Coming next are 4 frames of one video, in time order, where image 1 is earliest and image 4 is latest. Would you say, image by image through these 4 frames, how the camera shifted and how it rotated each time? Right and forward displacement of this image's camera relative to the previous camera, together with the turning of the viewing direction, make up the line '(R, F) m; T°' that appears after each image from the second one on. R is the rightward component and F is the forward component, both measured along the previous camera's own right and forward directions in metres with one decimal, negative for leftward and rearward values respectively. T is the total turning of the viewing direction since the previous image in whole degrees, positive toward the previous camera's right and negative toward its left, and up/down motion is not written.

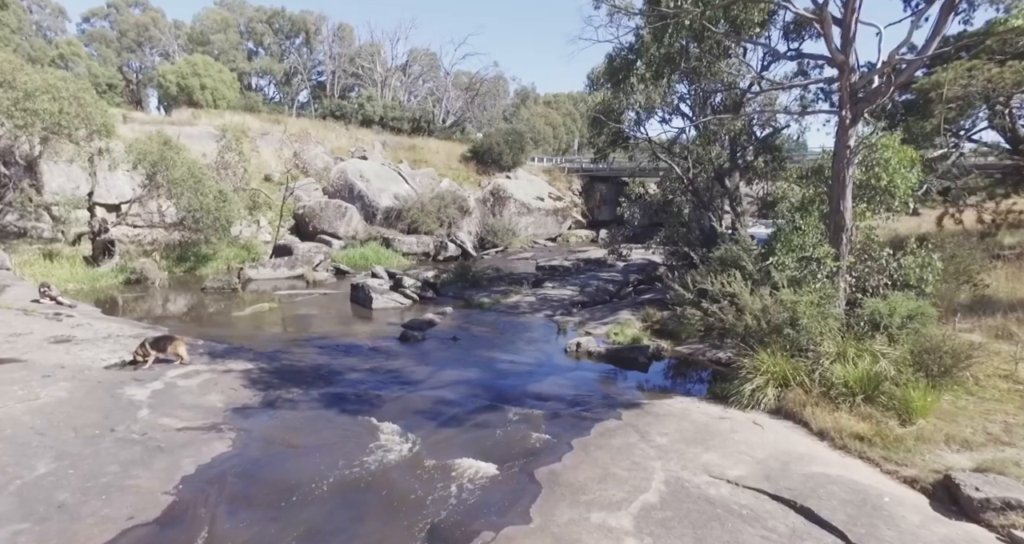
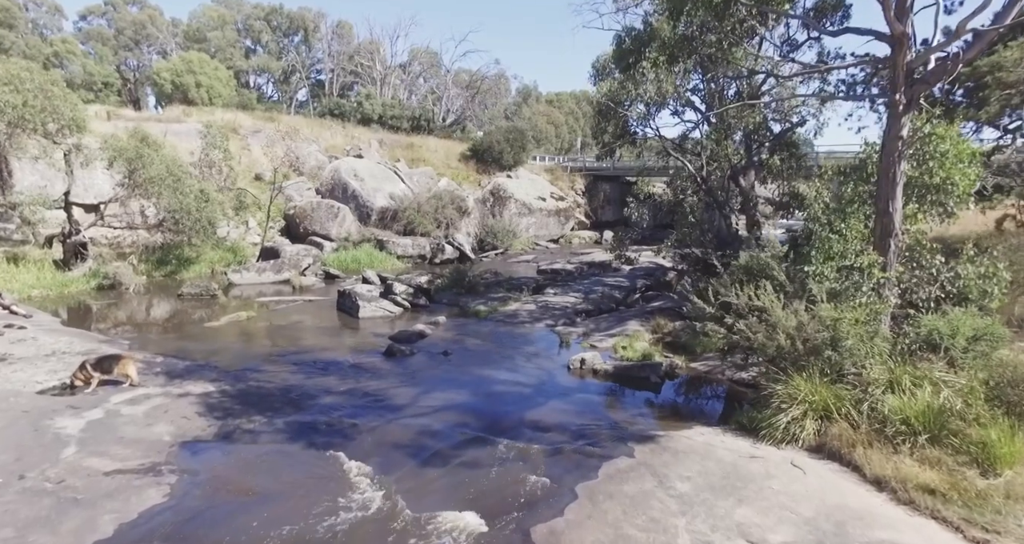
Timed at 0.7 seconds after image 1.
(+0.1, +1.4) m; 0°
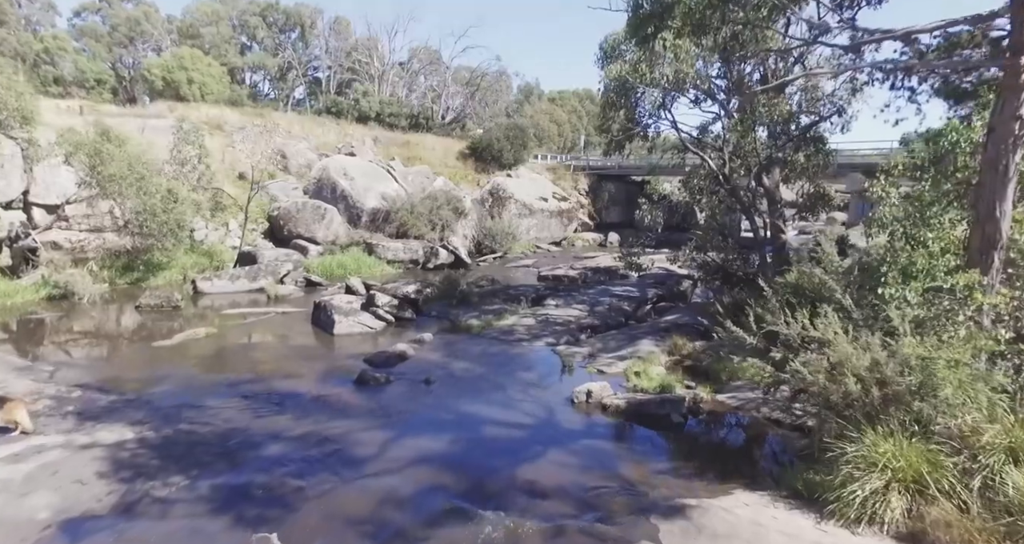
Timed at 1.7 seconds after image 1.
(+0.2, +2.1) m; 0°
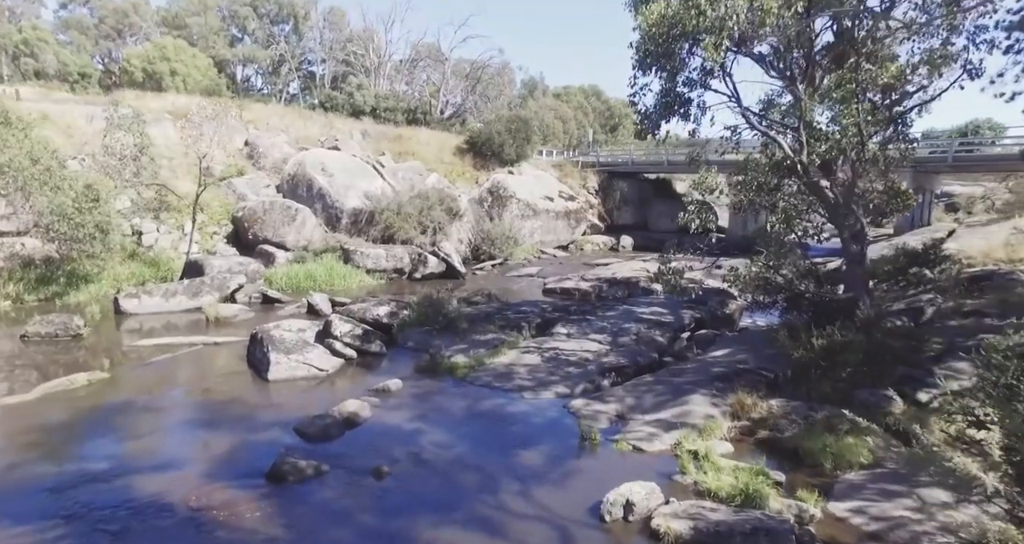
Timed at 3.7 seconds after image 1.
(+0.1, +4.1) m; 0°
